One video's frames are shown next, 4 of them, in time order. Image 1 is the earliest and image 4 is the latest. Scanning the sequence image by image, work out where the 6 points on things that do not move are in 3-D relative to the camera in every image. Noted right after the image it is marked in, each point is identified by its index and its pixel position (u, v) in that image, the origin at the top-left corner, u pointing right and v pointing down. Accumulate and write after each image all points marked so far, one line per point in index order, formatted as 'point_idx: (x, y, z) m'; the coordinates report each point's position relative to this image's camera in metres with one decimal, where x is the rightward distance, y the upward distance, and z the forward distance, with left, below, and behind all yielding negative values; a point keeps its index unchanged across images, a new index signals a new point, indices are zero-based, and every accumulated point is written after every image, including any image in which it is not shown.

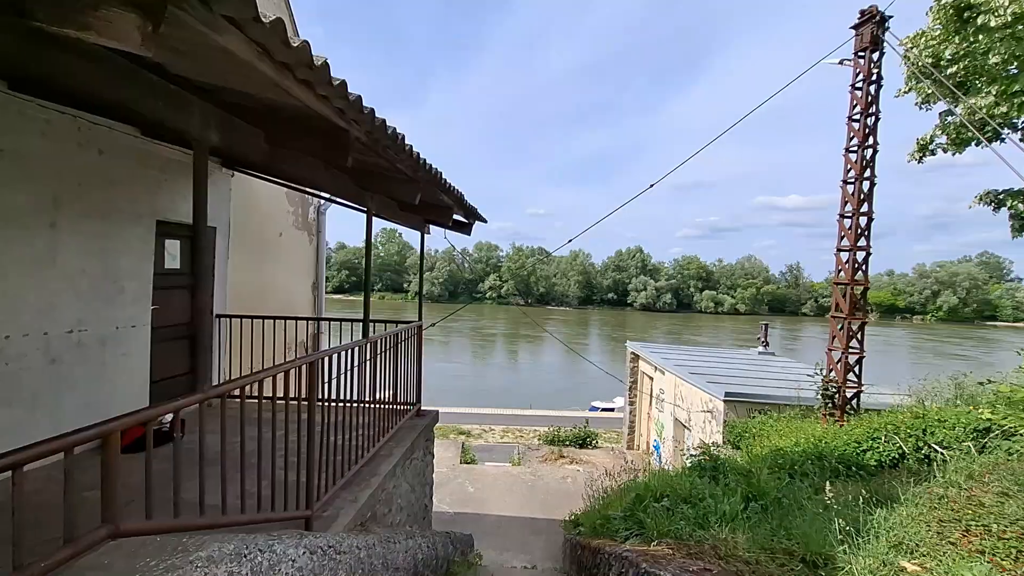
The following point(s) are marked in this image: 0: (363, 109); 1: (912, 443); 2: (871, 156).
0: (-0.6, +0.7, +2.1) m
1: (+4.3, -1.7, +5.7) m
2: (+4.7, +1.7, +6.9) m
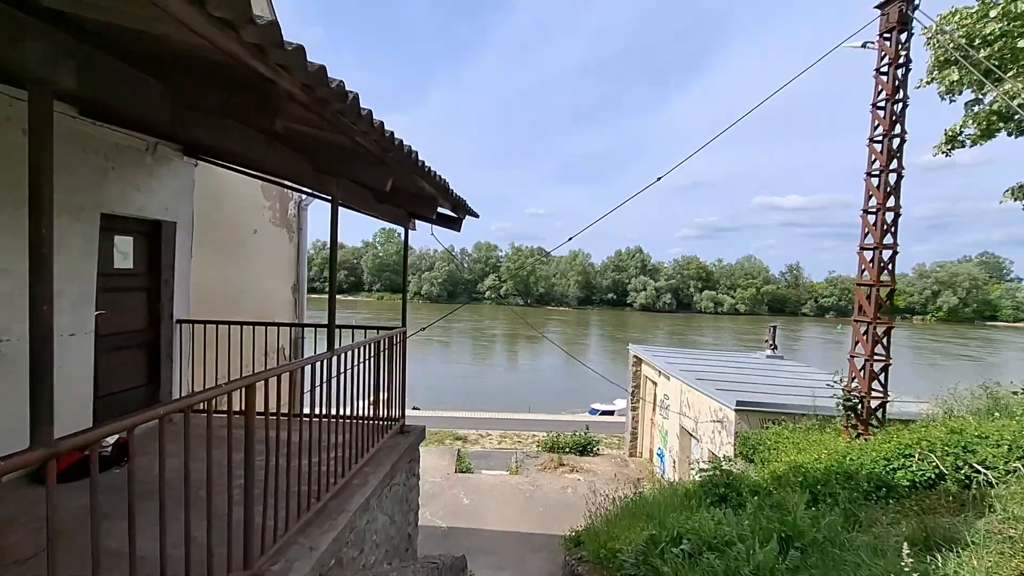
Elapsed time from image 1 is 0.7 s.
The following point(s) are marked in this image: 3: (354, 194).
0: (-0.6, +0.7, +1.5) m
1: (+4.3, -1.7, +5.1) m
2: (+4.6, +1.7, +6.3) m
3: (-1.0, +0.6, +3.4) m
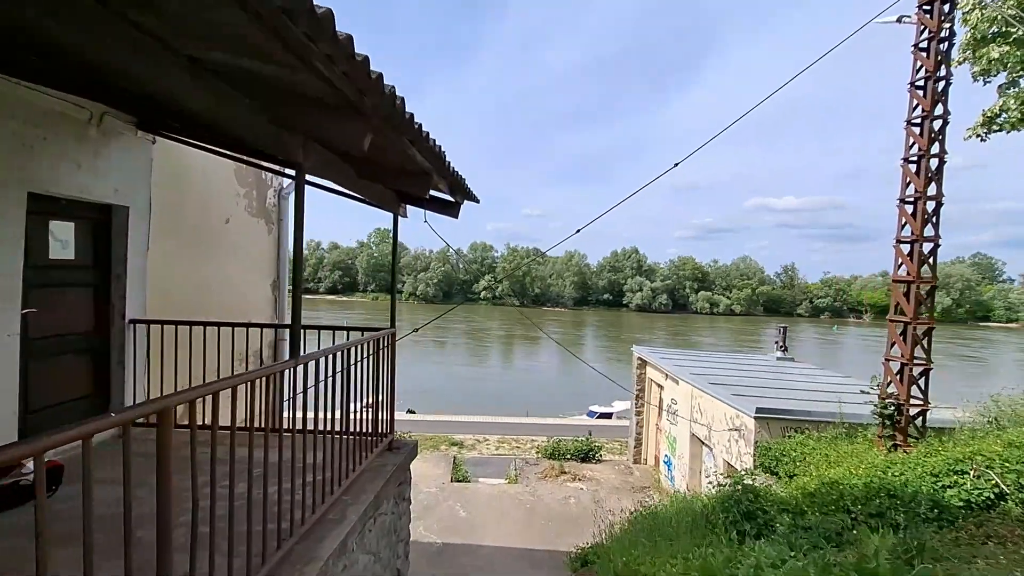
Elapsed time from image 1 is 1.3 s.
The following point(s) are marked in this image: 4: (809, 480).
0: (-0.6, +0.7, +0.9) m
1: (+4.3, -1.7, +4.6) m
2: (+4.7, +1.8, +5.7) m
3: (-1.0, +0.6, +2.8) m
4: (+3.3, -2.2, +5.9) m
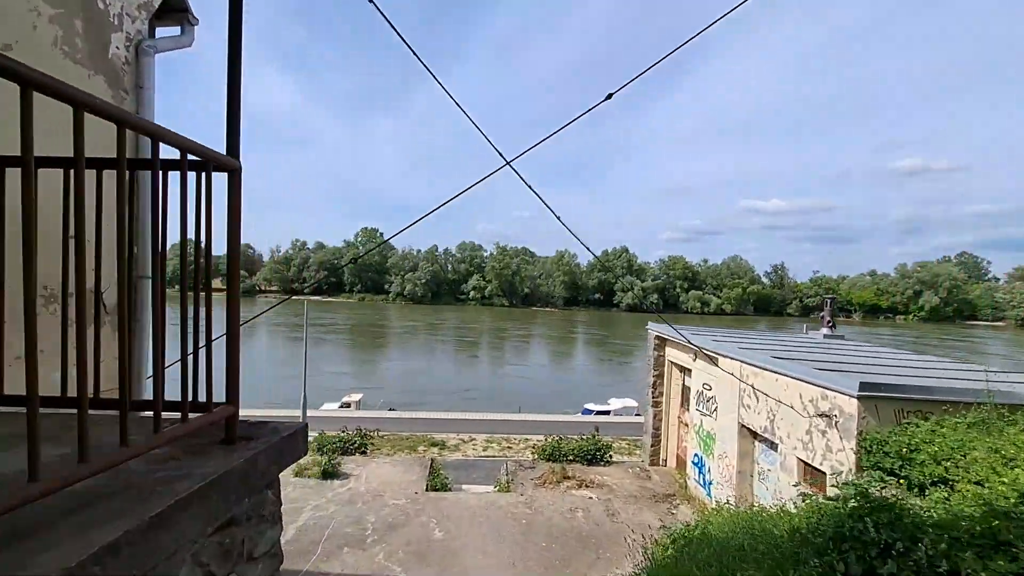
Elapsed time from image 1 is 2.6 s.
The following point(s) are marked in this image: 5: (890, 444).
0: (-0.5, +1.5, -1.4) m
1: (+4.3, -0.9, +2.3) m
2: (+4.6, +2.5, +3.5) m
3: (-1.0, +1.4, +0.4) m
4: (+3.2, -1.4, +3.6) m
5: (+3.3, -1.3, +4.6) m
